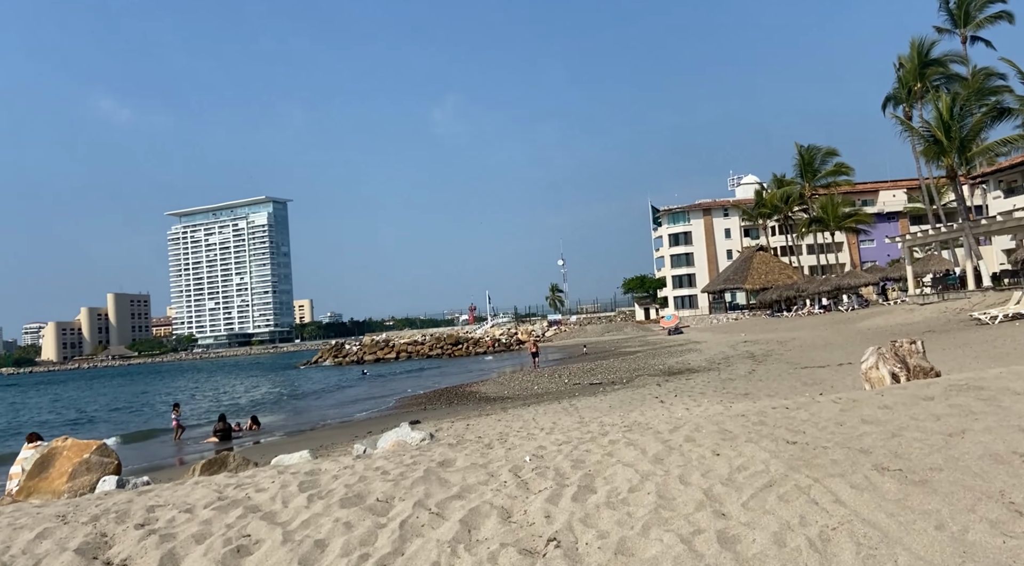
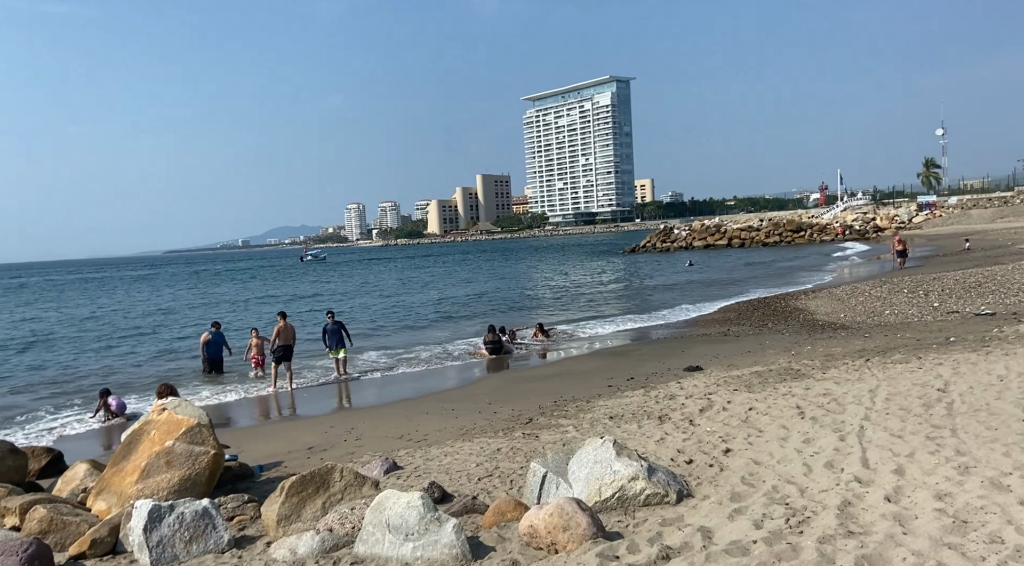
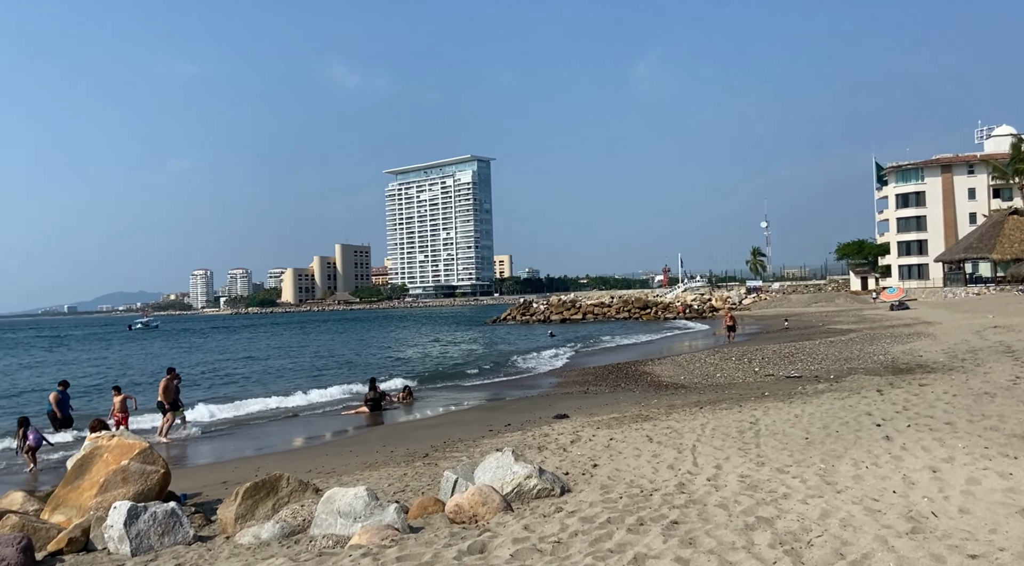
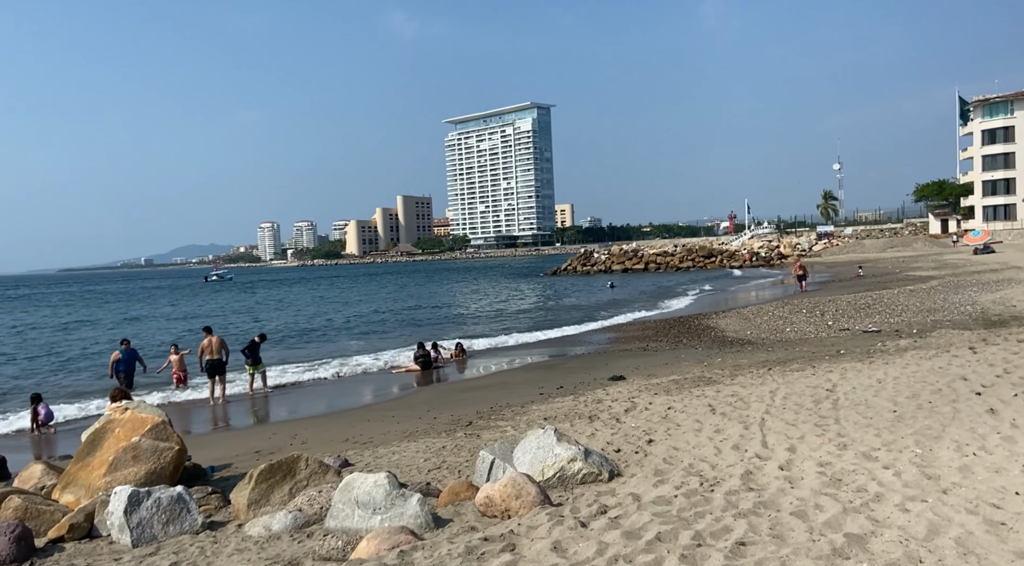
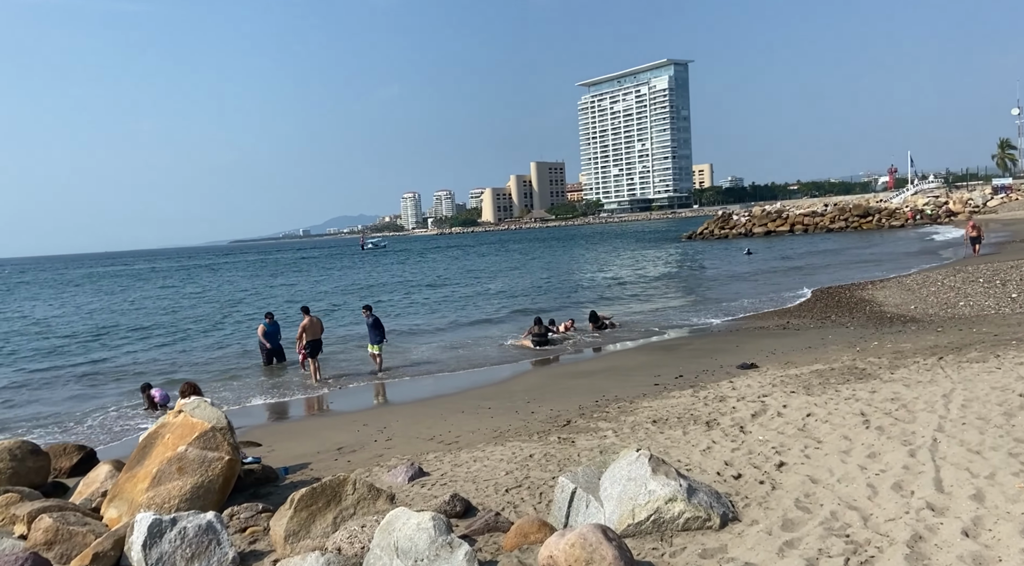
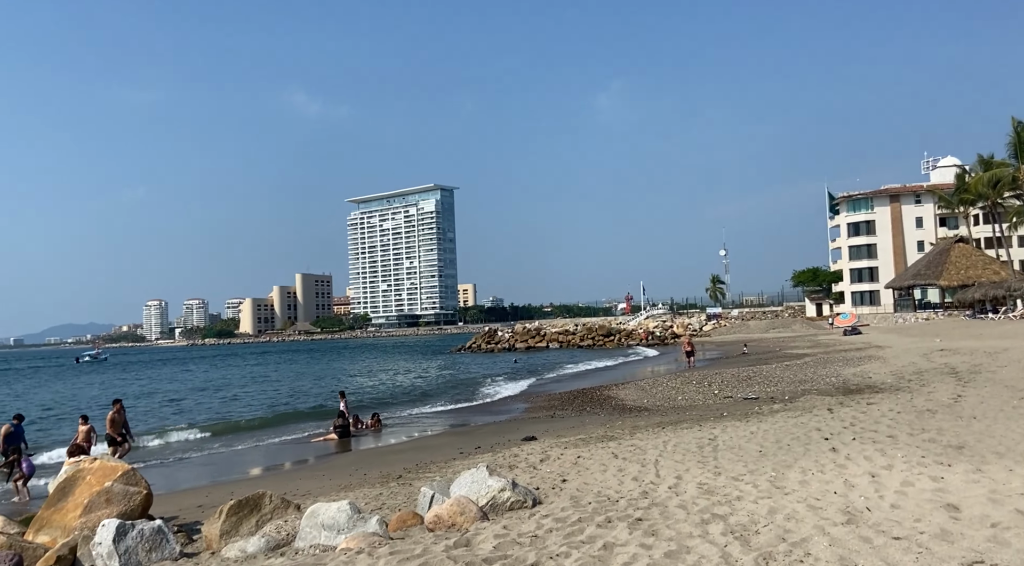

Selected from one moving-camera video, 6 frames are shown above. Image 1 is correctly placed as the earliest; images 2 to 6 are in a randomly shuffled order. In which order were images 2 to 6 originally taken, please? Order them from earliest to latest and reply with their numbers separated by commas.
6, 3, 4, 2, 5
